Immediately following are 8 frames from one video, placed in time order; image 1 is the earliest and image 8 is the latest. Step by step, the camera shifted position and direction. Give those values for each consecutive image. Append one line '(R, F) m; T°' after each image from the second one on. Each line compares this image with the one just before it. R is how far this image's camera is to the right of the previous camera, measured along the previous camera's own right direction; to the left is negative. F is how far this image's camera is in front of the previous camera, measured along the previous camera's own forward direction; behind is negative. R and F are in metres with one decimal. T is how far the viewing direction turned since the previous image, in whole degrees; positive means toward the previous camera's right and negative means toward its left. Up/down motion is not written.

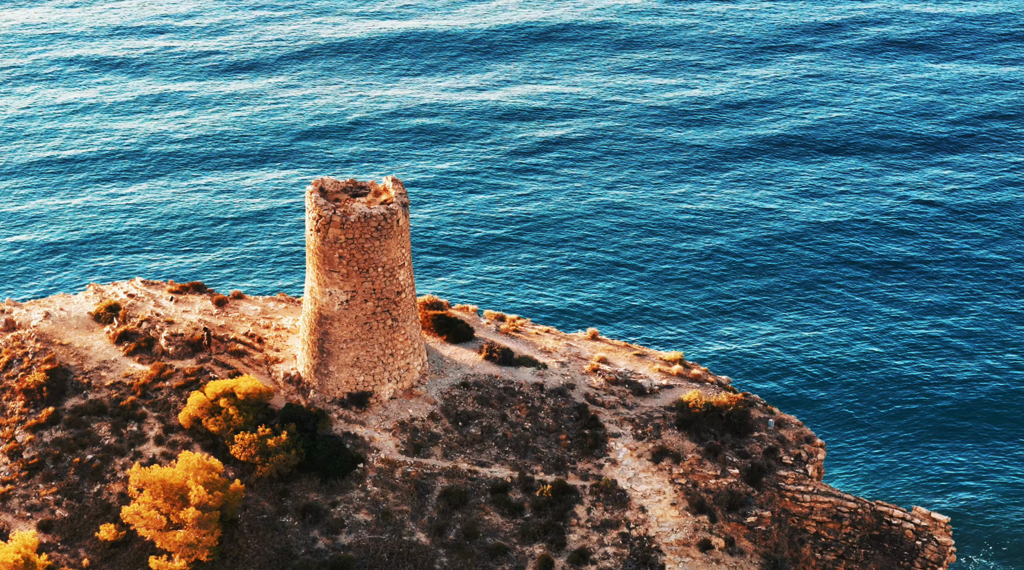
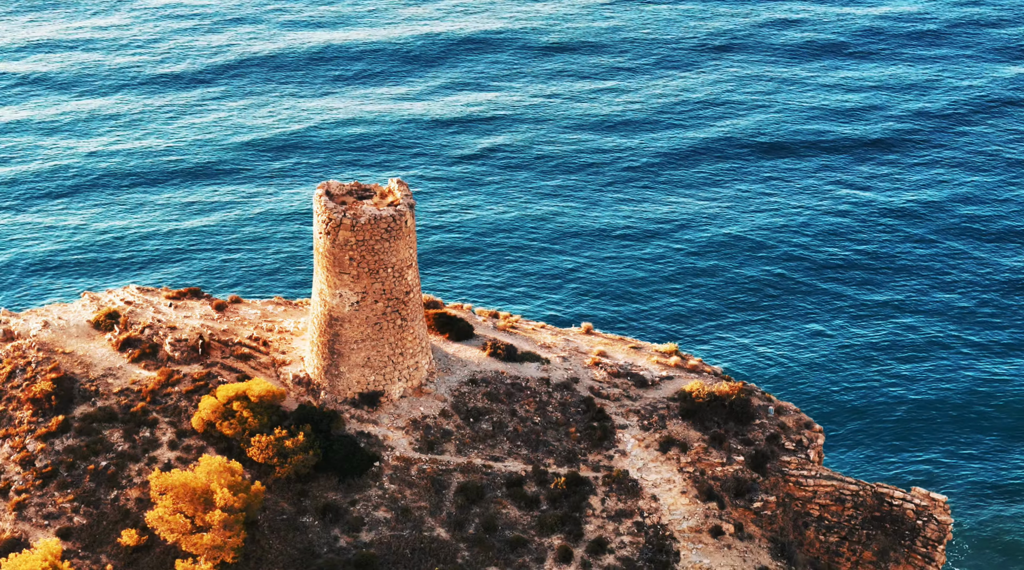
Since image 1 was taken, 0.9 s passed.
(-2.2, -0.6) m; +2°
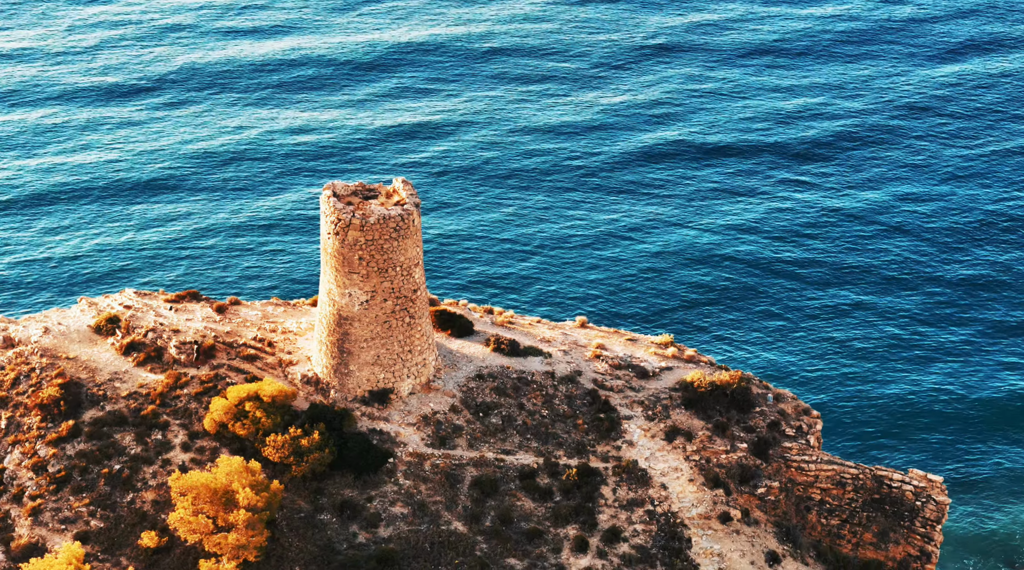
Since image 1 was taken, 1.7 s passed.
(-1.9, -0.6) m; +2°
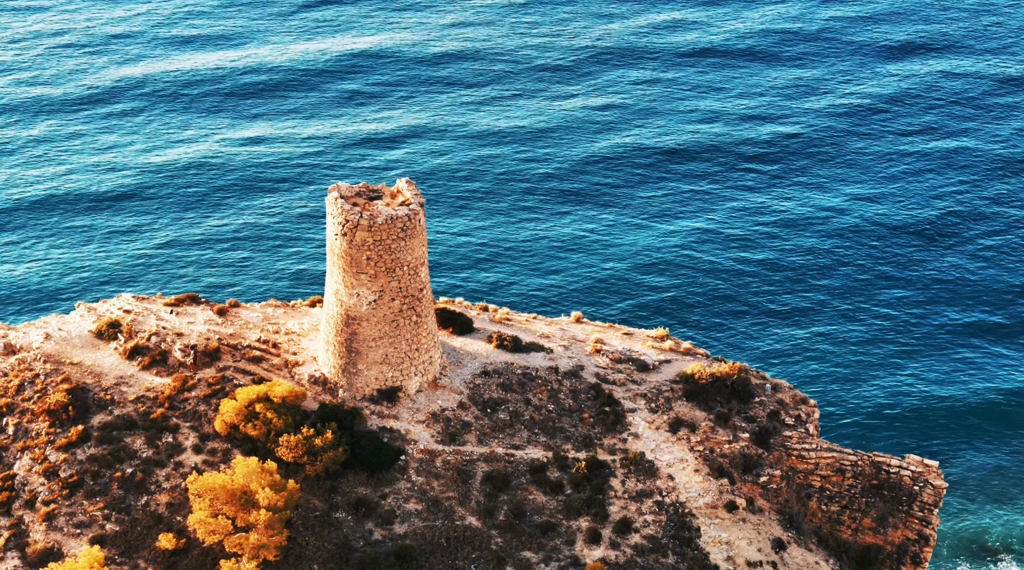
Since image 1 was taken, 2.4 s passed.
(-1.7, -0.5) m; +2°
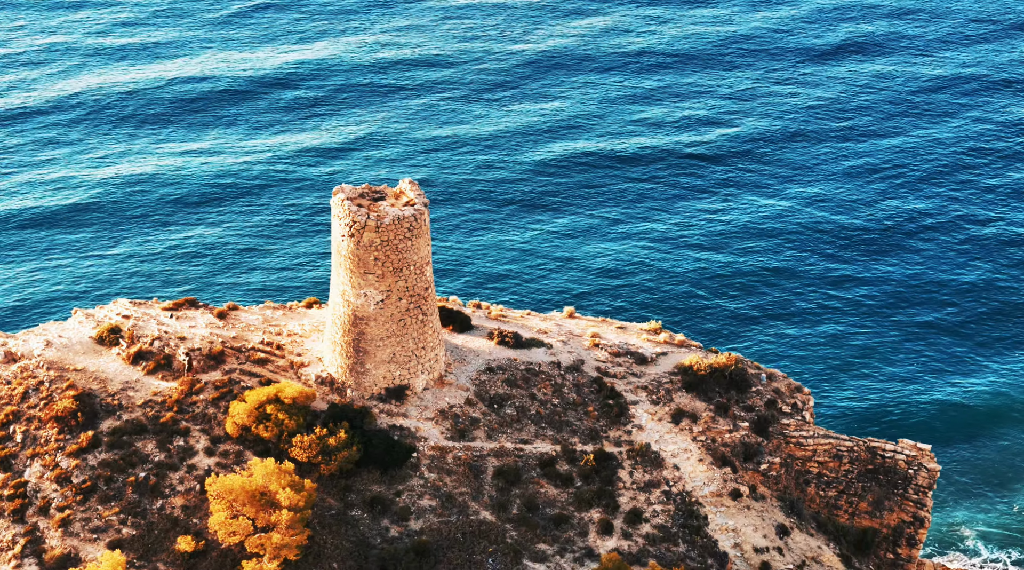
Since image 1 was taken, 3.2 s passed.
(-1.9, -0.7) m; +2°
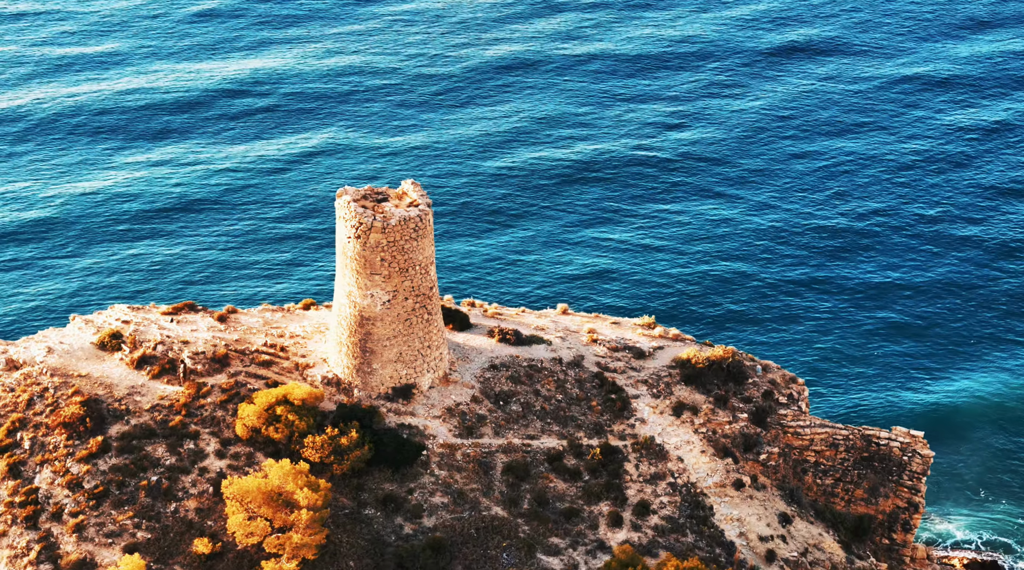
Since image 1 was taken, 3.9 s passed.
(-1.7, -0.6) m; +2°
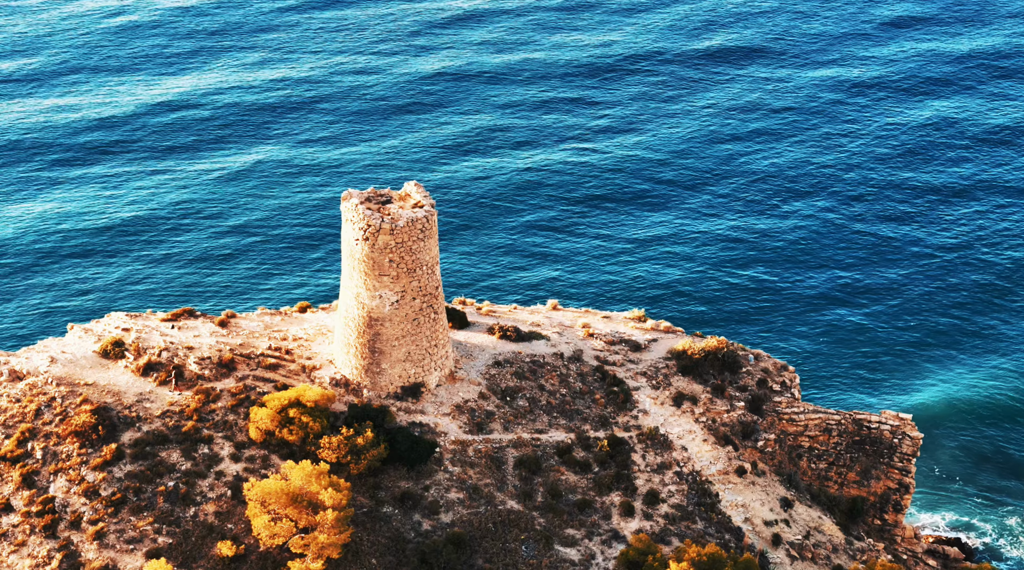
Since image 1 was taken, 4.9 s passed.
(-2.4, -0.9) m; +2°
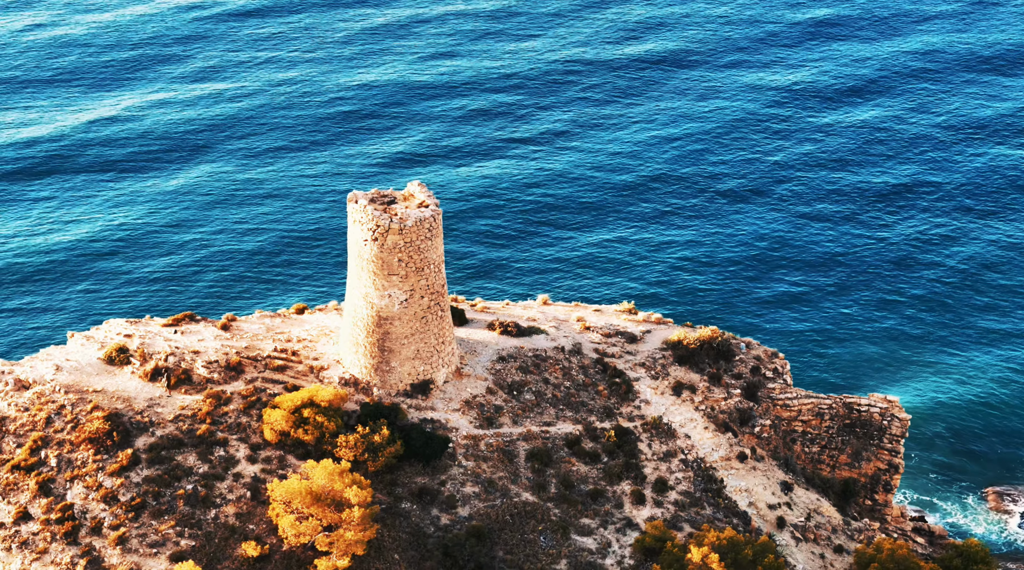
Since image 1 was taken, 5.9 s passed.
(-2.5, -1.0) m; +2°
